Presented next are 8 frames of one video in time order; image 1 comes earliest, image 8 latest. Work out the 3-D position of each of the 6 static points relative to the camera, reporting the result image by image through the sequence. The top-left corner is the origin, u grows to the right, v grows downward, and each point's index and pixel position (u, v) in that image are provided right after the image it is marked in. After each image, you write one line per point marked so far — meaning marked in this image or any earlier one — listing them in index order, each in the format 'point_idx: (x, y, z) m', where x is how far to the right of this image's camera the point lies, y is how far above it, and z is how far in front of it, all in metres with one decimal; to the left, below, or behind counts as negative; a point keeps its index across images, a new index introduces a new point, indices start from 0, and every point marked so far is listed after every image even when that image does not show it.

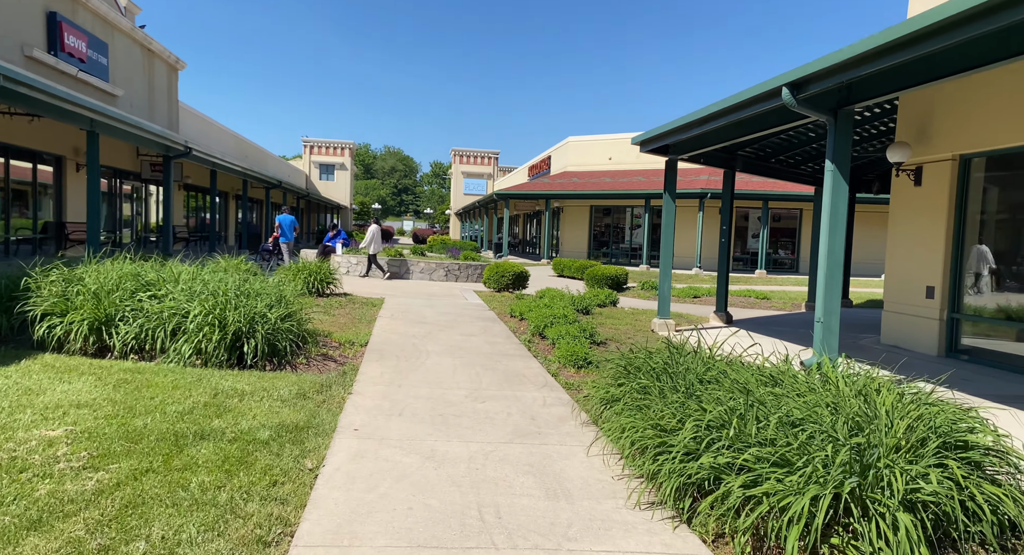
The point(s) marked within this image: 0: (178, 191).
0: (-9.7, +2.5, +15.9) m
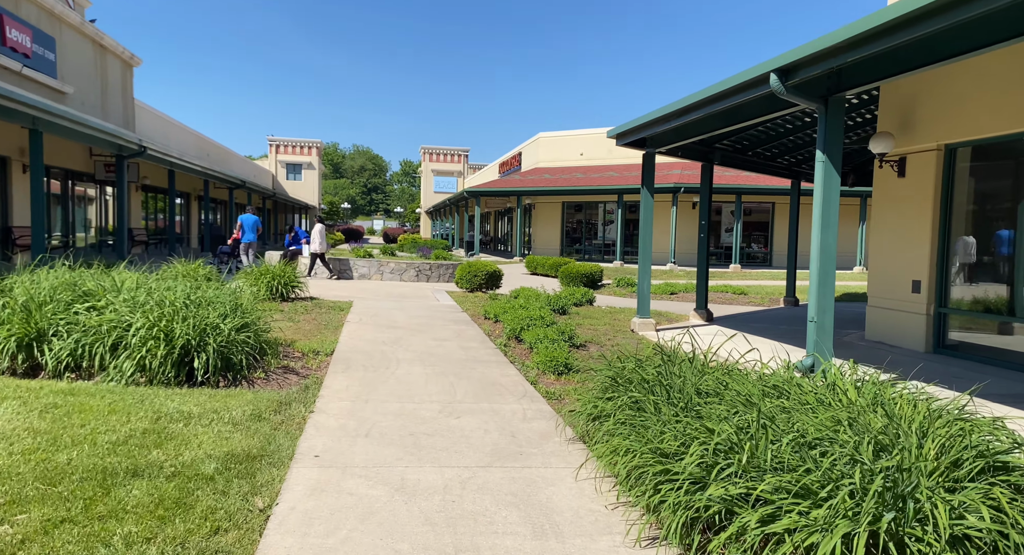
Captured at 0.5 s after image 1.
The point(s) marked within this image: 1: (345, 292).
0: (-10.4, +2.4, +15.1) m
1: (-3.3, -0.3, +10.6) m
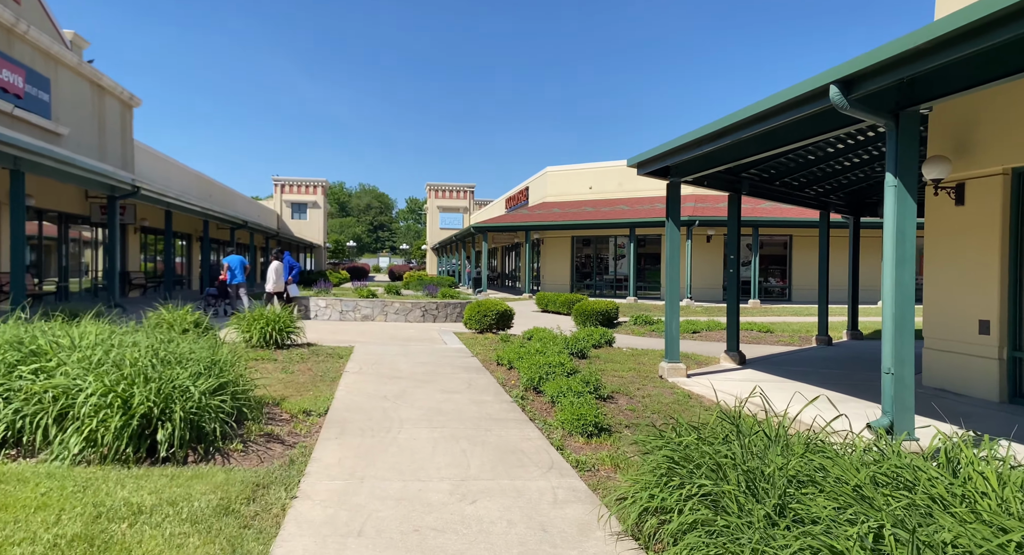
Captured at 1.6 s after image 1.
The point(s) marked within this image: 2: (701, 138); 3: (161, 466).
0: (-10.2, +1.2, +14.6) m
1: (-3.0, -1.1, +9.9) m
2: (+2.6, +1.9, +7.3) m
3: (-2.2, -1.2, +3.4) m
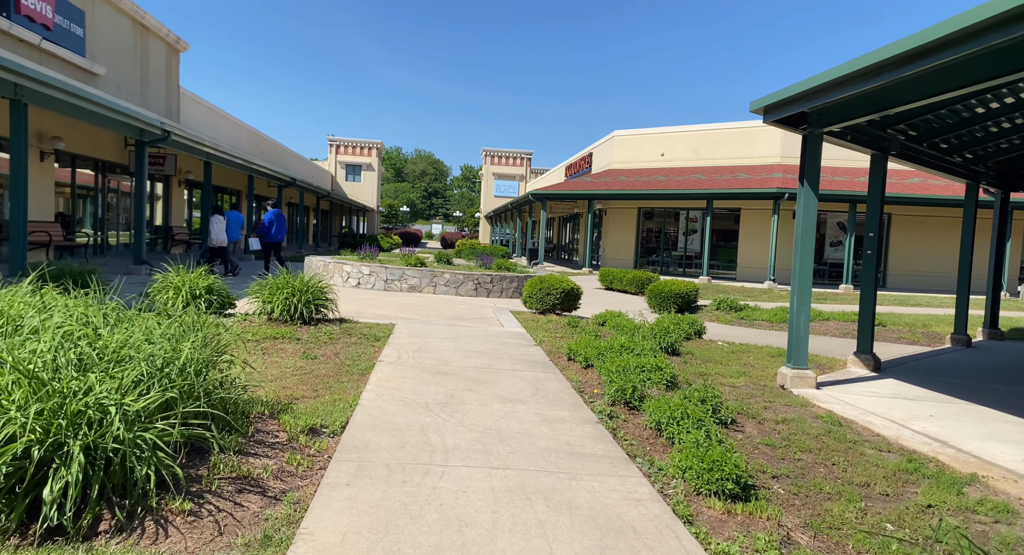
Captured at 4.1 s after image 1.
0: (-8.5, +2.3, +13.8) m
1: (-2.0, -0.5, +8.6) m
2: (+3.5, +2.0, +5.3) m
3: (-1.8, -1.0, +2.0) m
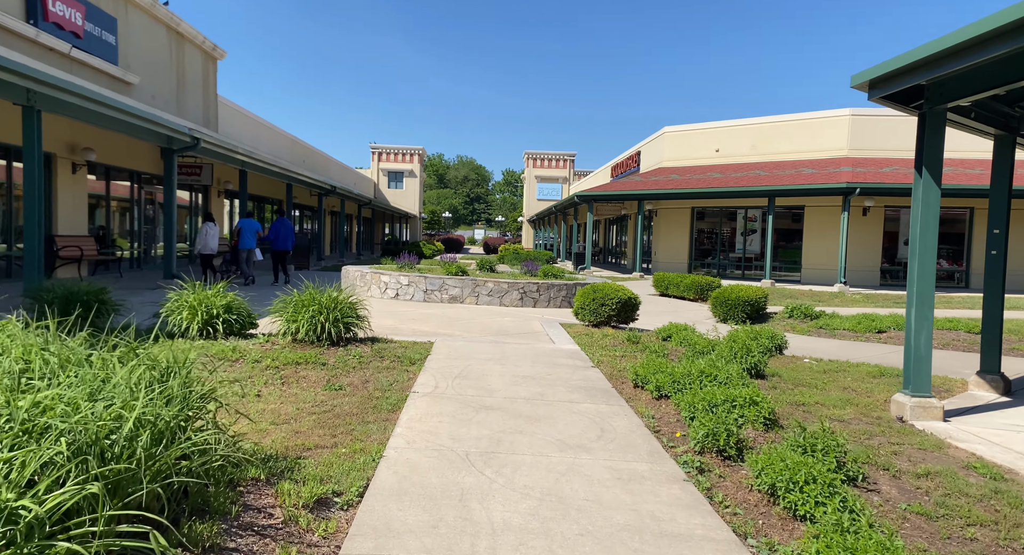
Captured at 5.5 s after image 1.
0: (-7.4, +2.0, +13.6) m
1: (-1.2, -0.7, +7.9) m
2: (+3.9, +2.0, +4.2) m
3: (-1.5, -1.1, +1.3) m
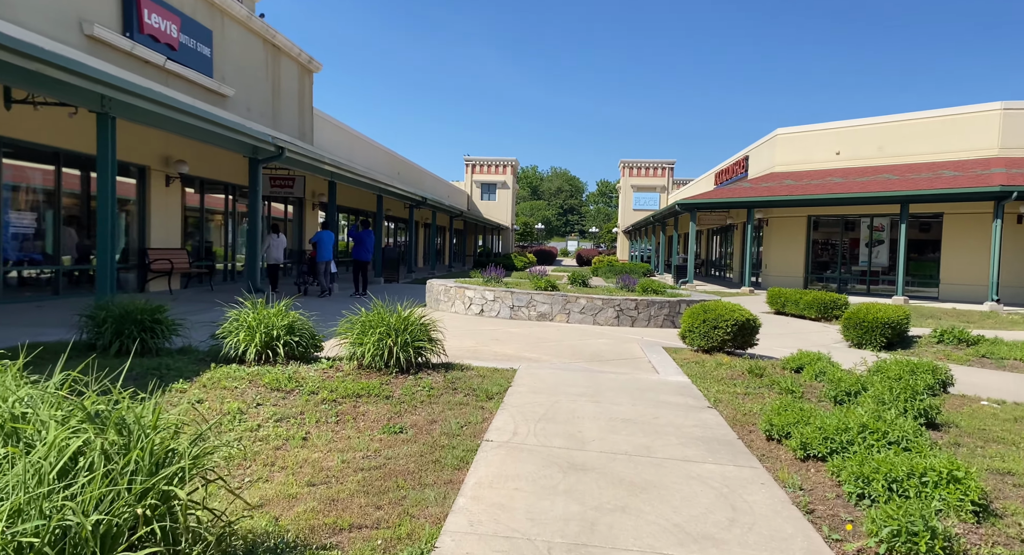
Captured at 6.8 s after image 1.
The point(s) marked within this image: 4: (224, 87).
0: (-5.1, +1.7, +13.8) m
1: (0.0, -0.9, +7.1) m
2: (+4.5, +1.8, +2.6) m
3: (-1.4, -1.2, +0.7) m
4: (-4.9, +3.2, +9.1) m
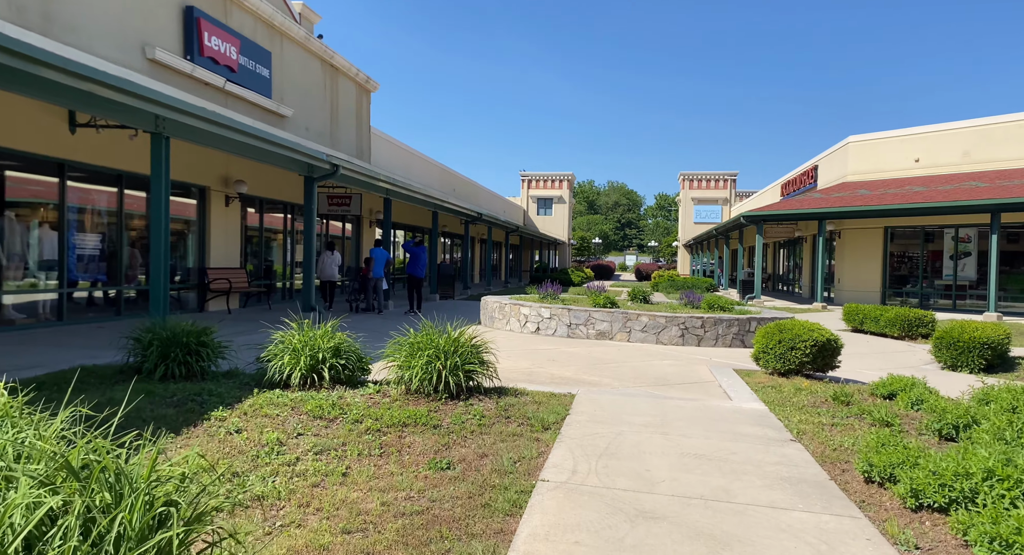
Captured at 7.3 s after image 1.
0: (-3.6, +1.3, +14.0) m
1: (+0.7, -1.1, +6.7) m
2: (+4.7, +1.7, +1.8) m
3: (-1.4, -1.2, +0.4) m
4: (-3.9, +2.9, +9.3) m
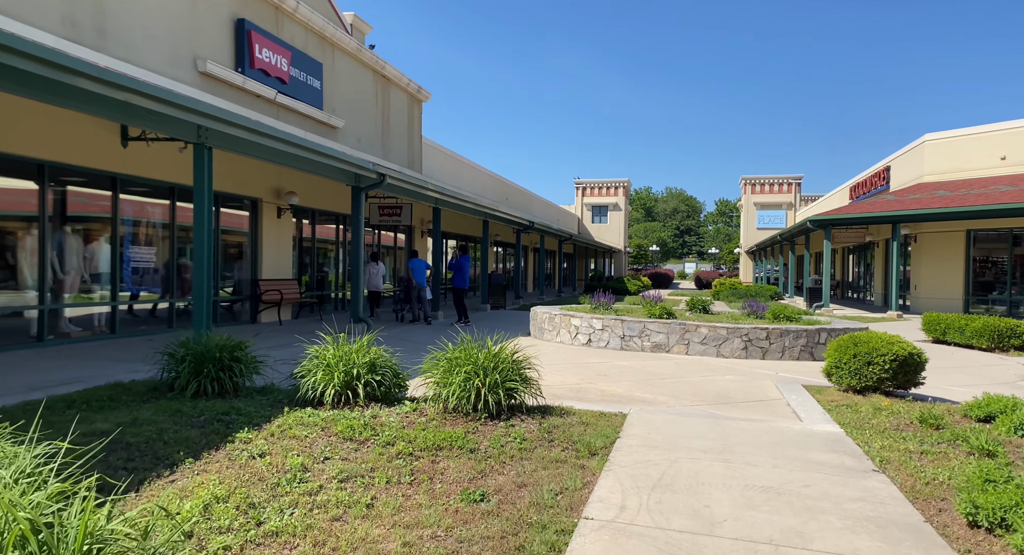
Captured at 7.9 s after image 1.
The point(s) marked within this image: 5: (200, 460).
0: (-2.3, +1.0, +14.0) m
1: (+1.3, -1.2, +6.3) m
2: (+4.7, +1.7, +1.1) m
3: (-1.4, -1.3, +0.3) m
4: (-3.1, +2.7, +9.4) m
5: (-1.6, -1.0, +2.9) m
